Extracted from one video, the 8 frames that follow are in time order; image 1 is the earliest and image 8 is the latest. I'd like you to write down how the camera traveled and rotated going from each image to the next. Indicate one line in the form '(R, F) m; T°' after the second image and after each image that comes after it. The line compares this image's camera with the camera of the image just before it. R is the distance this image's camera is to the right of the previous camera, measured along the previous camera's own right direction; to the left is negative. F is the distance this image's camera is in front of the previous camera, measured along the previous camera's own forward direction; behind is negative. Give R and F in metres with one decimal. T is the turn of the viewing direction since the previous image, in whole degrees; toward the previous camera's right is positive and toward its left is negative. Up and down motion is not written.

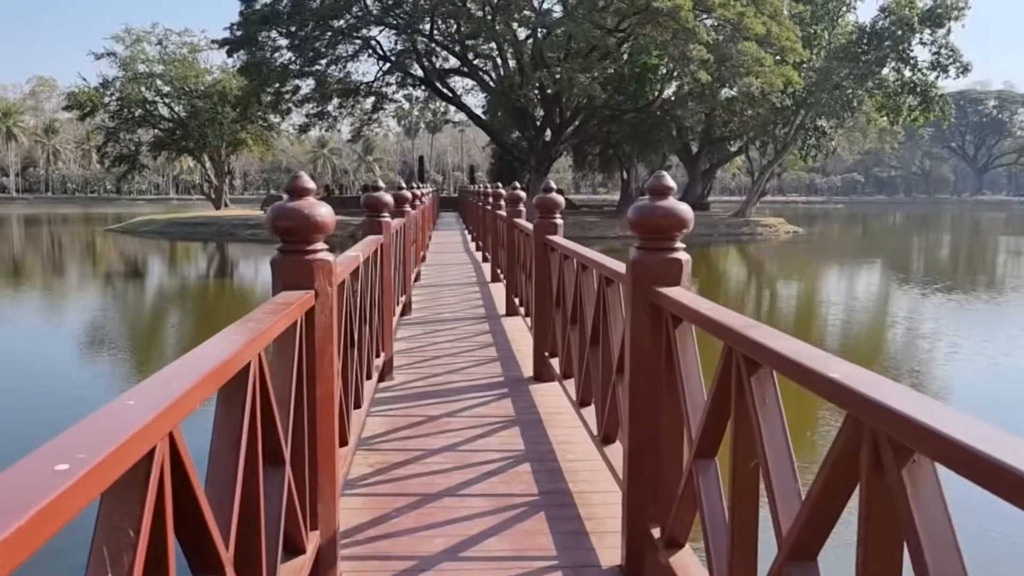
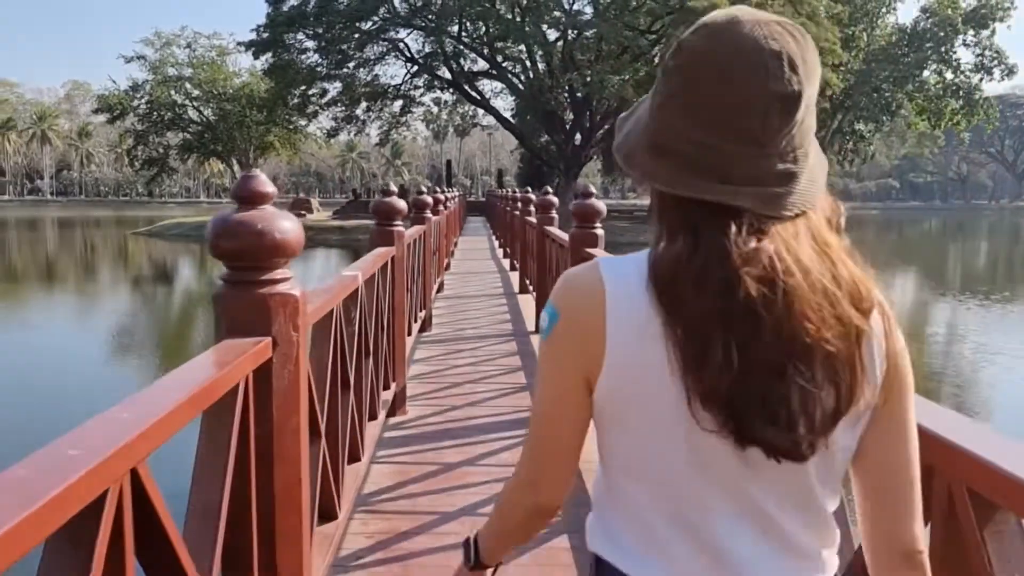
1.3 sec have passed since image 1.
(0.0, +0.5) m; -2°
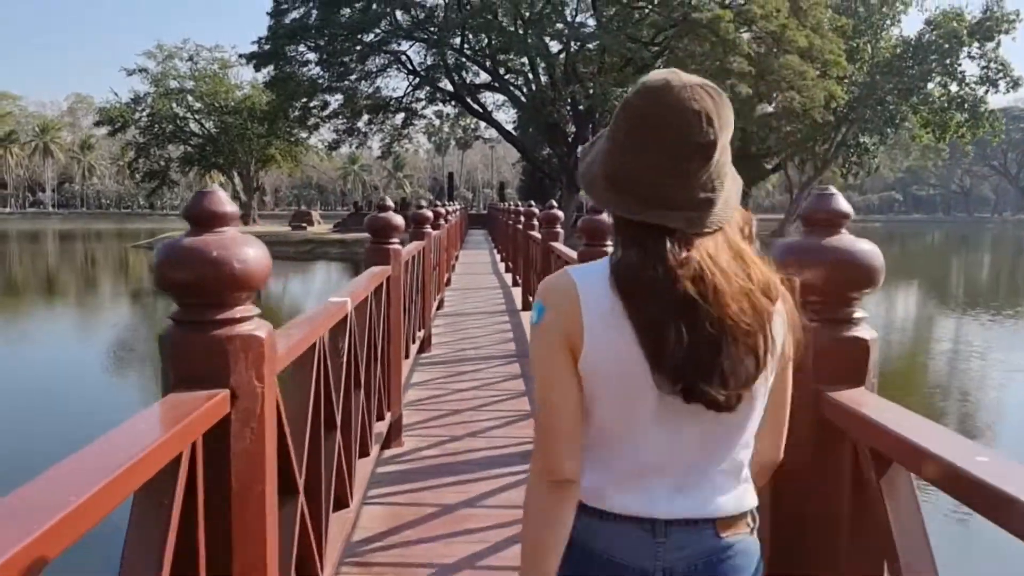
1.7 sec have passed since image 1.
(0.0, +0.2) m; 0°
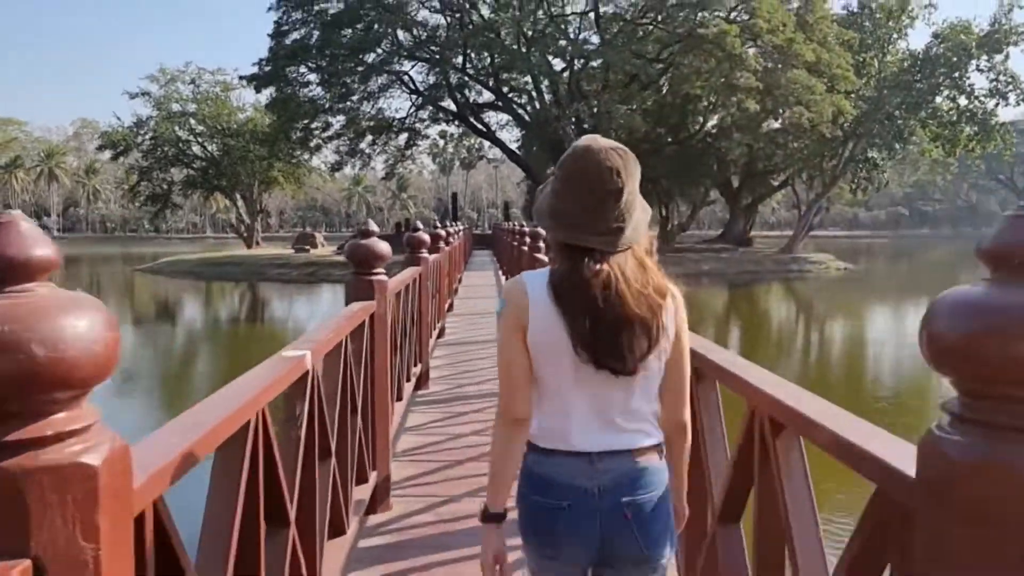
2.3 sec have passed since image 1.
(0.0, +0.4) m; 0°
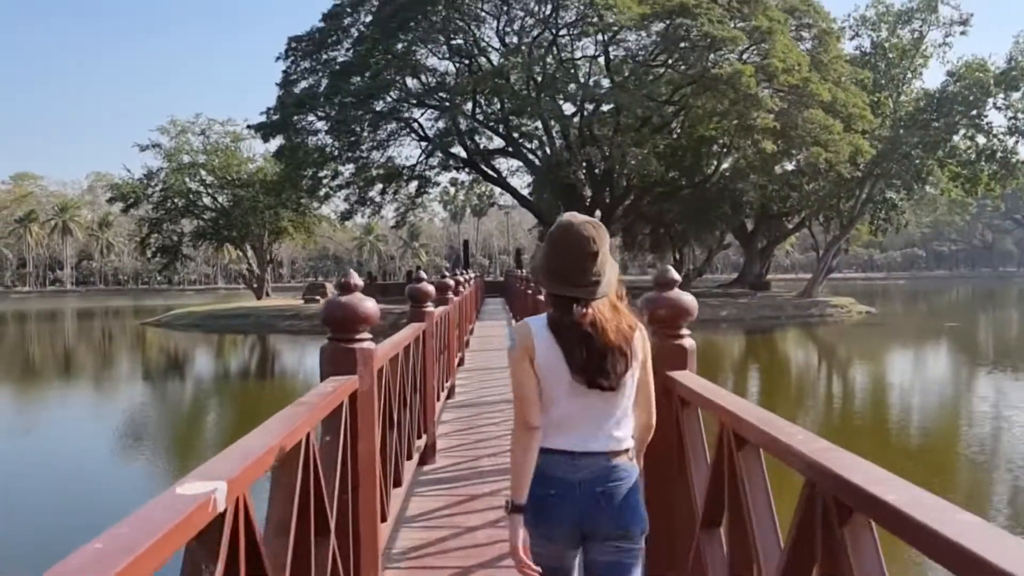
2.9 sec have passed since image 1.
(0.0, +0.6) m; -1°
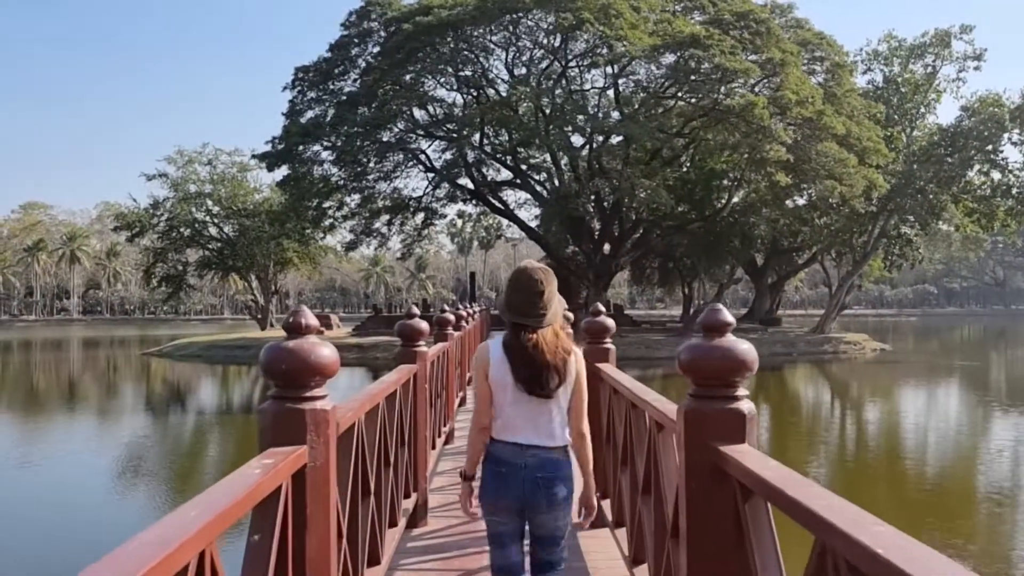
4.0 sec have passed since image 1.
(0.0, +0.5) m; 0°
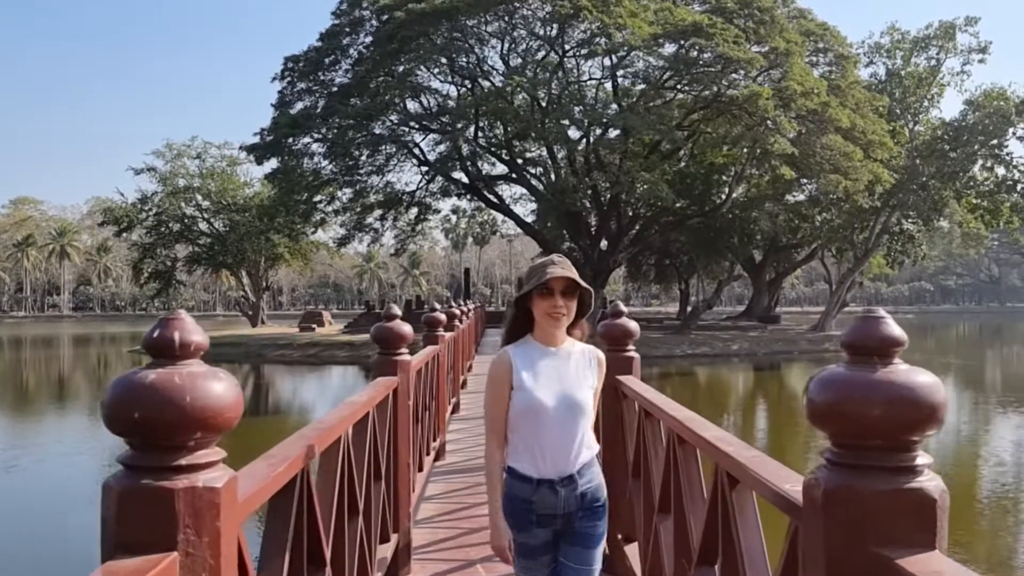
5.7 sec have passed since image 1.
(0.0, +0.6) m; 0°
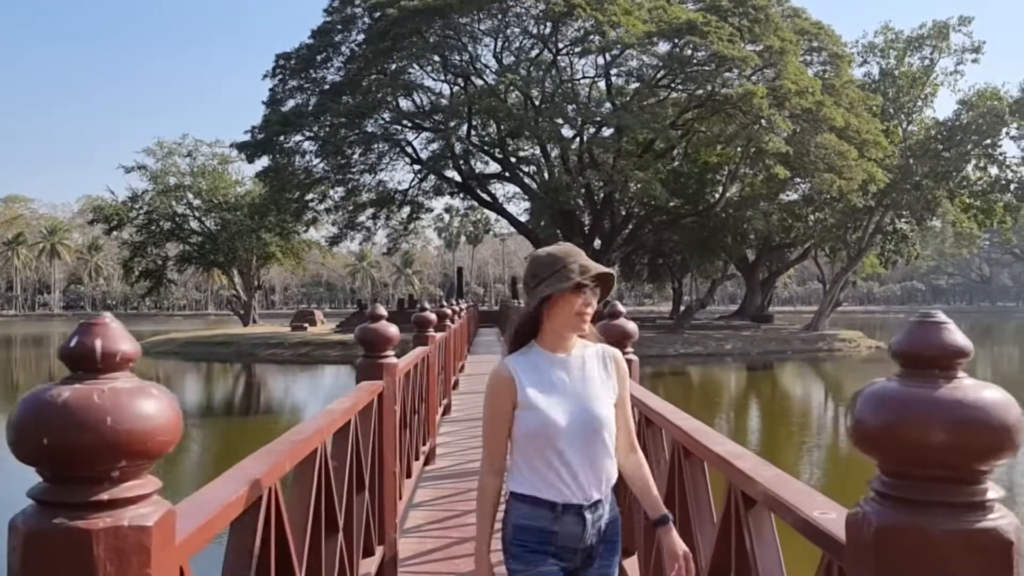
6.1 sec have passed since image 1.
(0.0, +0.1) m; 0°
